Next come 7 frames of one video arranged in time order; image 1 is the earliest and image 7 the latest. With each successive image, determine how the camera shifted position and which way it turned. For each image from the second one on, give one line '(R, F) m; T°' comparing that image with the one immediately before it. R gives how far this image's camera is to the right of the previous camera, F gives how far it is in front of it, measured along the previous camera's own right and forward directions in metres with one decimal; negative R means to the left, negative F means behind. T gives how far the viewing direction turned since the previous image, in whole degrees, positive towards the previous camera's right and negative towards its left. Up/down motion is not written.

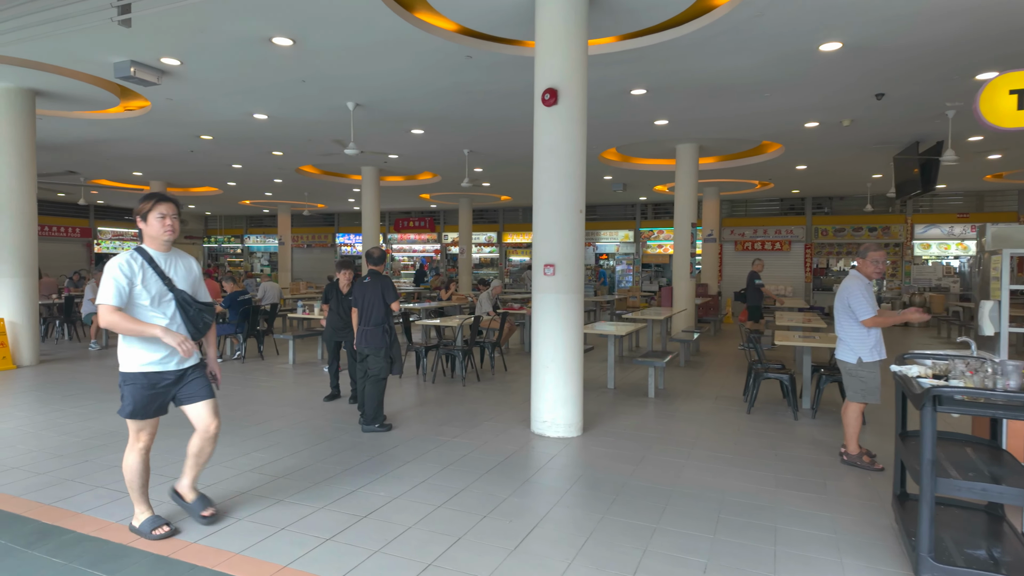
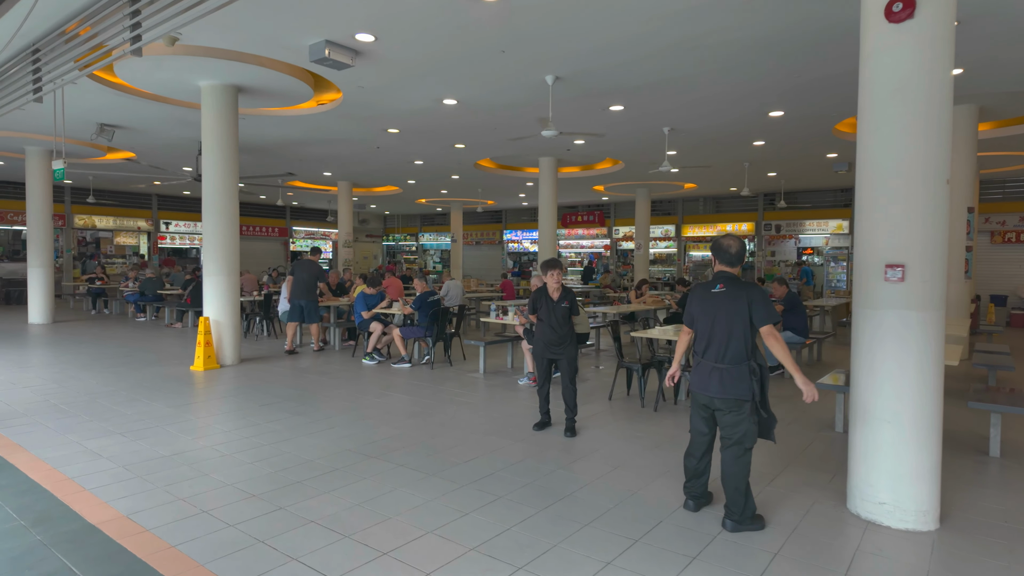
(-0.8, +1.1) m; -14°
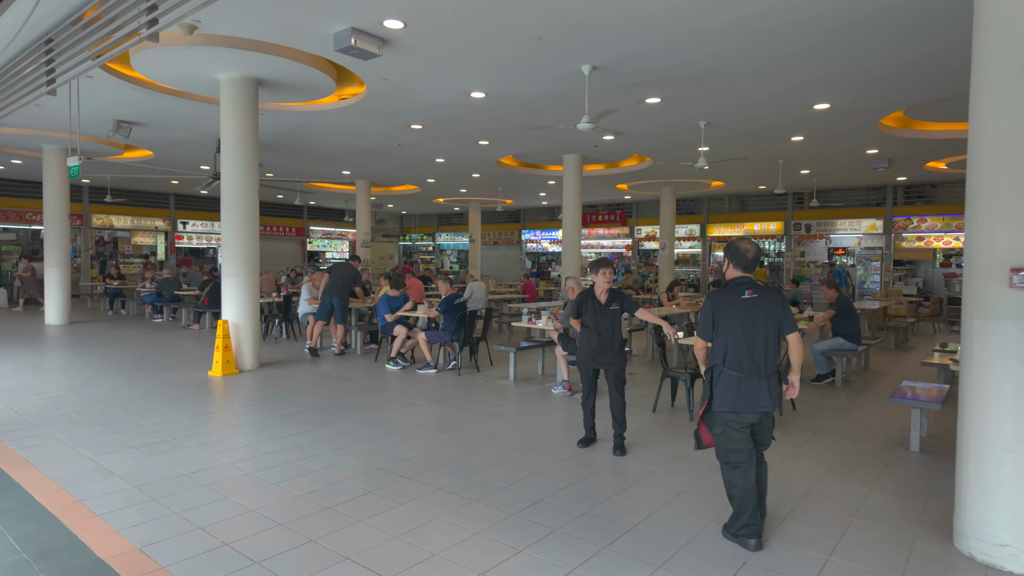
(-0.2, +0.4) m; -1°
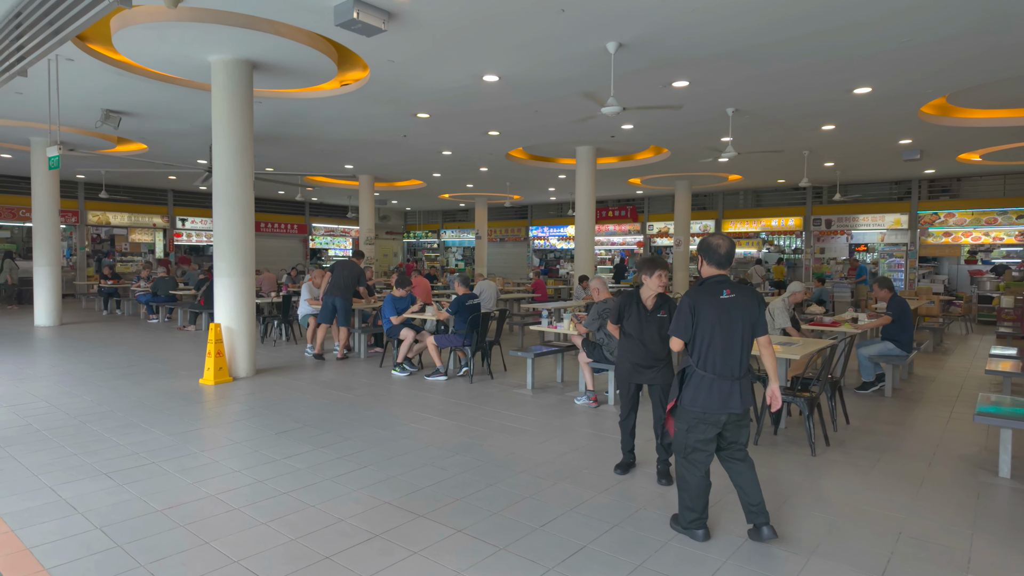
(-0.1, +0.6) m; 0°
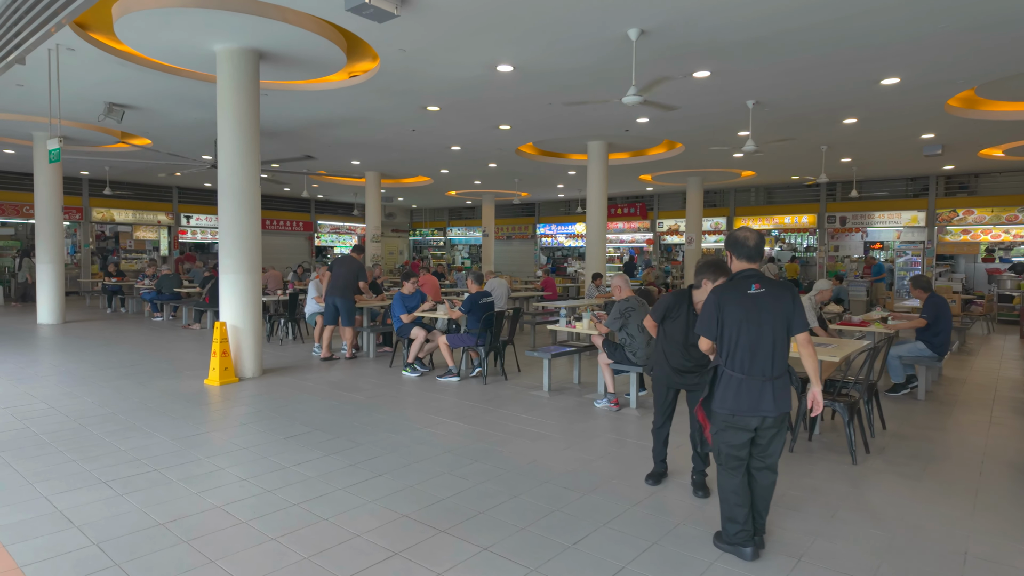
(-0.1, +0.2) m; 0°
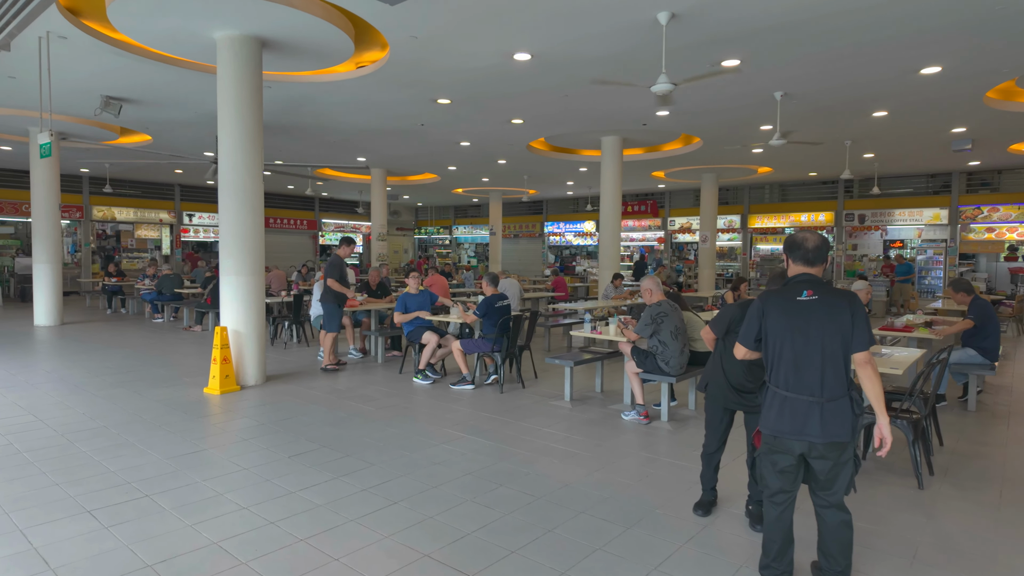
(-0.1, +0.4) m; 0°
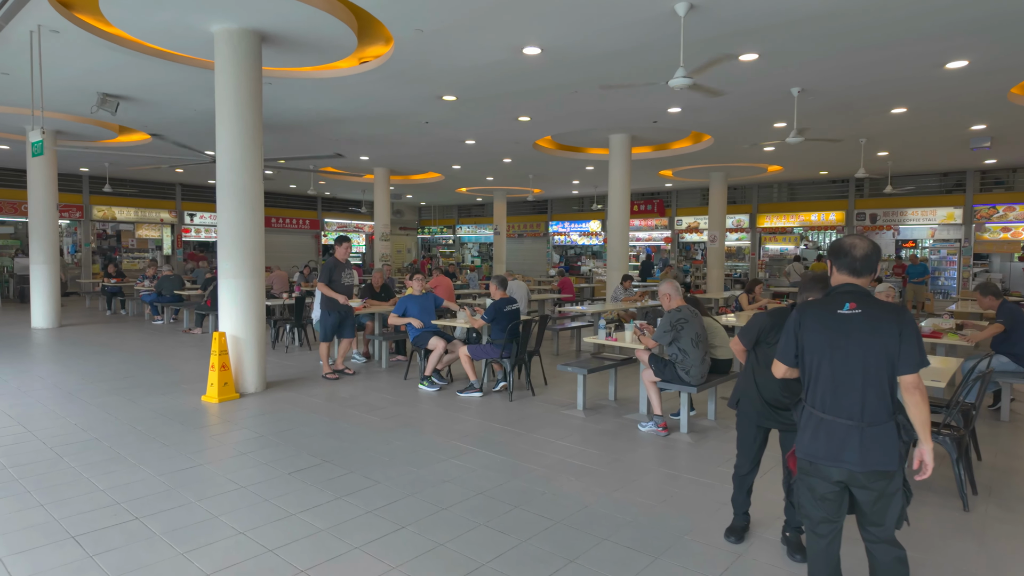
(-0.1, +0.2) m; 0°
